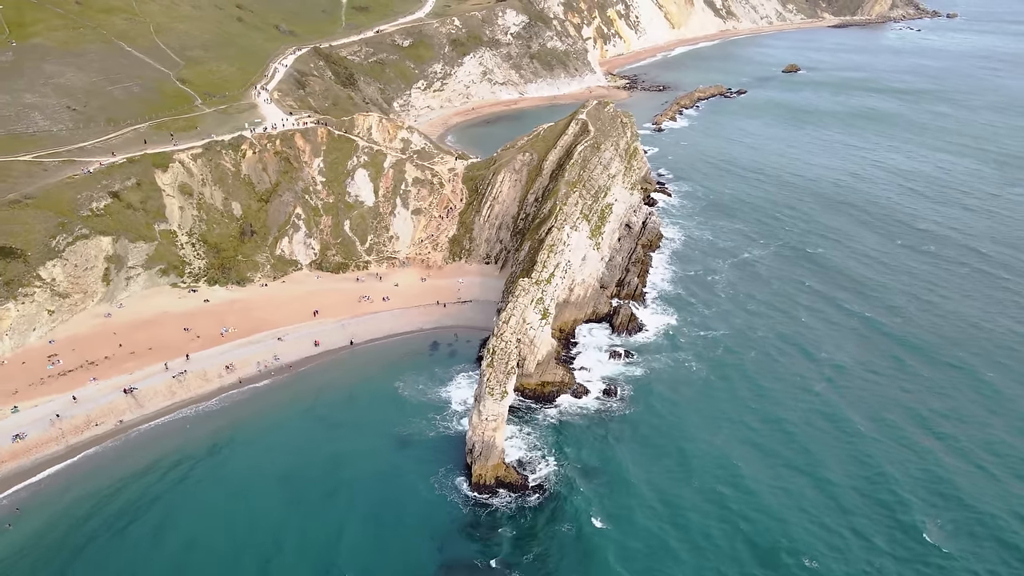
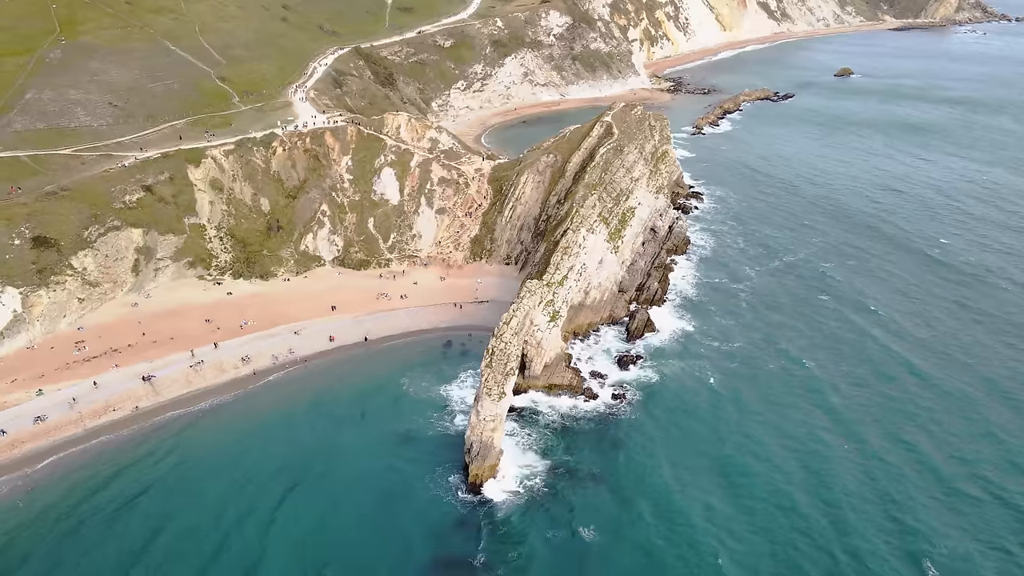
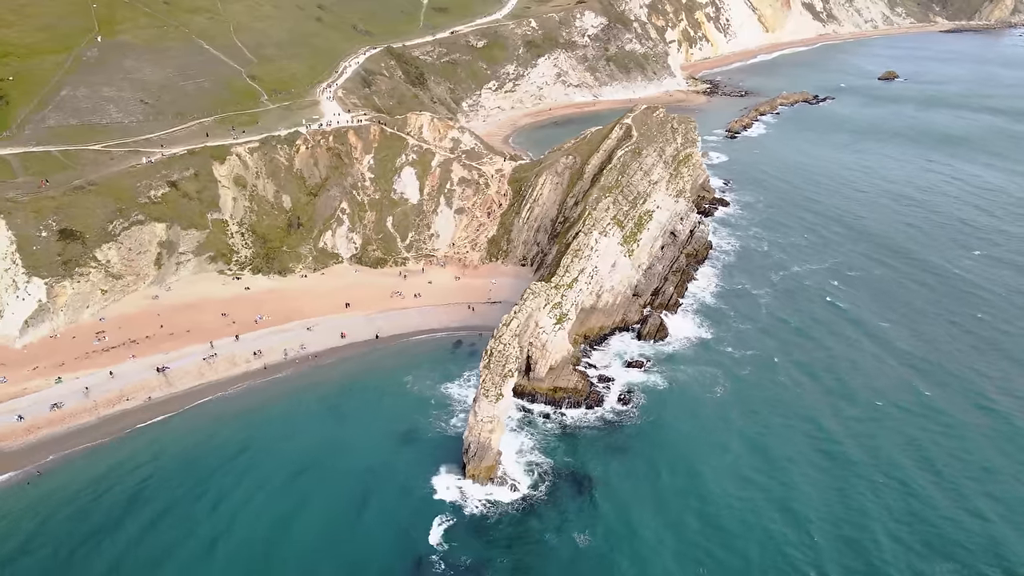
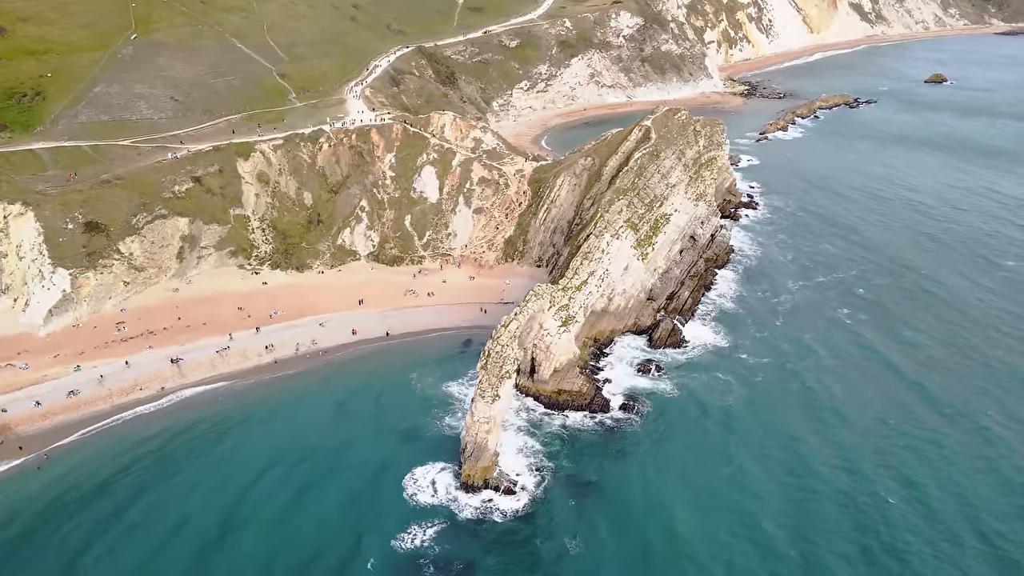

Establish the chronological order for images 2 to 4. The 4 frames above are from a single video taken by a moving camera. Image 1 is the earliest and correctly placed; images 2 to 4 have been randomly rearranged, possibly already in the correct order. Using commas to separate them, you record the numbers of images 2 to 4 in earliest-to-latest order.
2, 3, 4
